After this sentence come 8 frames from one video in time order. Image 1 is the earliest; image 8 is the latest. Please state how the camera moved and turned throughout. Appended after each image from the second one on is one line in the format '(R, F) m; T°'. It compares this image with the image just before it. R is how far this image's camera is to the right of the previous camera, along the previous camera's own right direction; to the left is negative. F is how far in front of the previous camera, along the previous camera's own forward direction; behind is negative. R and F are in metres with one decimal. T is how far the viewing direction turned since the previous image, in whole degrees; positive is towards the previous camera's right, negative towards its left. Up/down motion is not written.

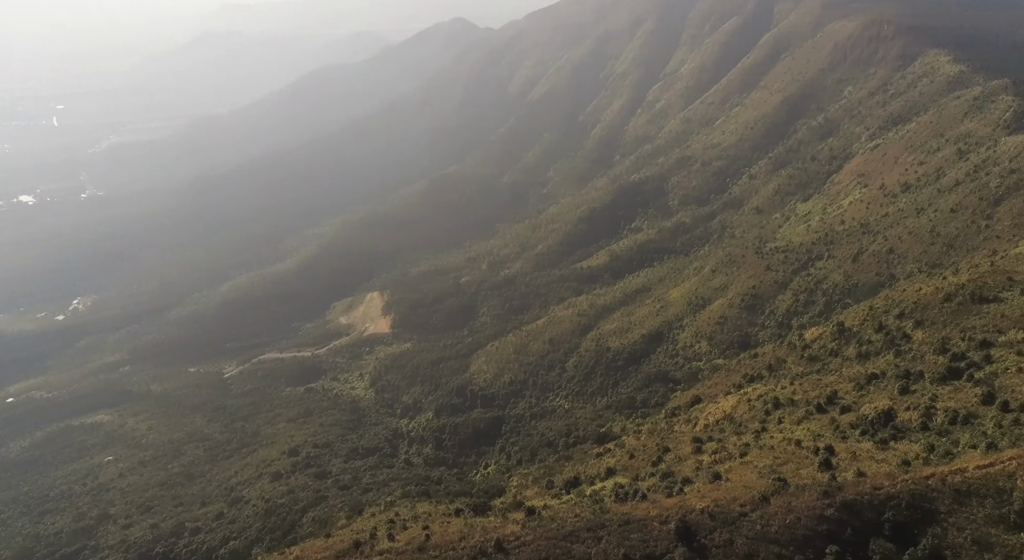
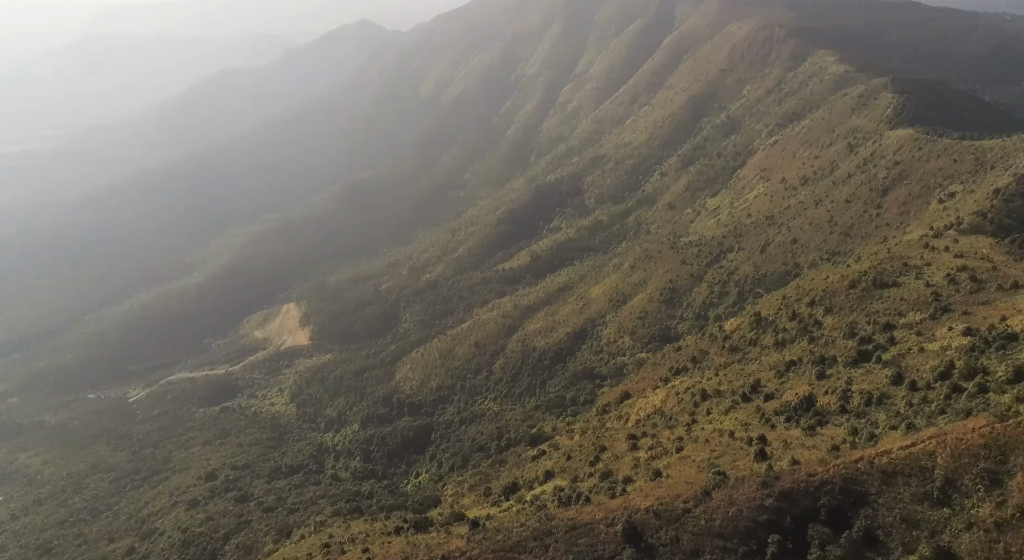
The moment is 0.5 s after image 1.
(-0.2, +0.8) m; +6°
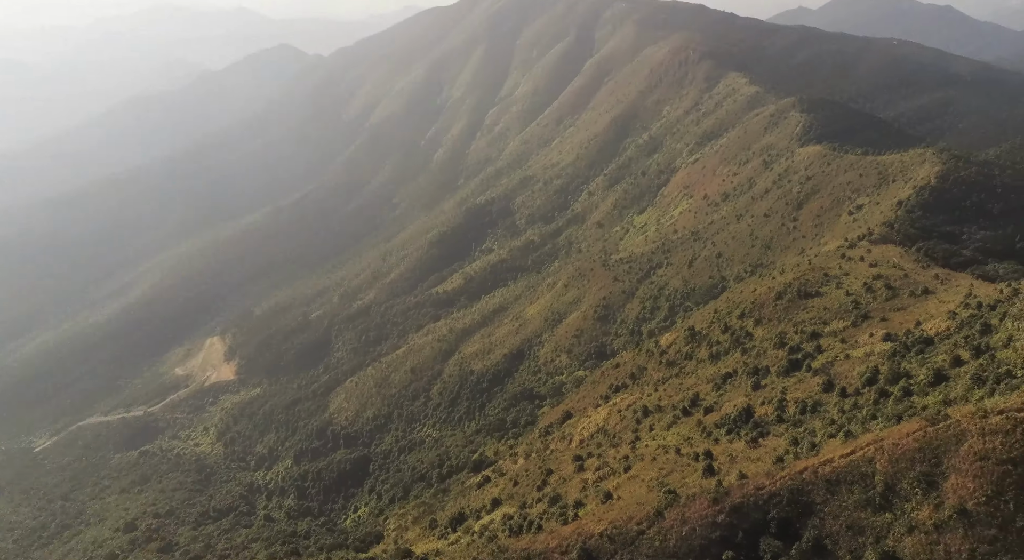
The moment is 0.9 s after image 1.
(-0.2, +0.7) m; +5°
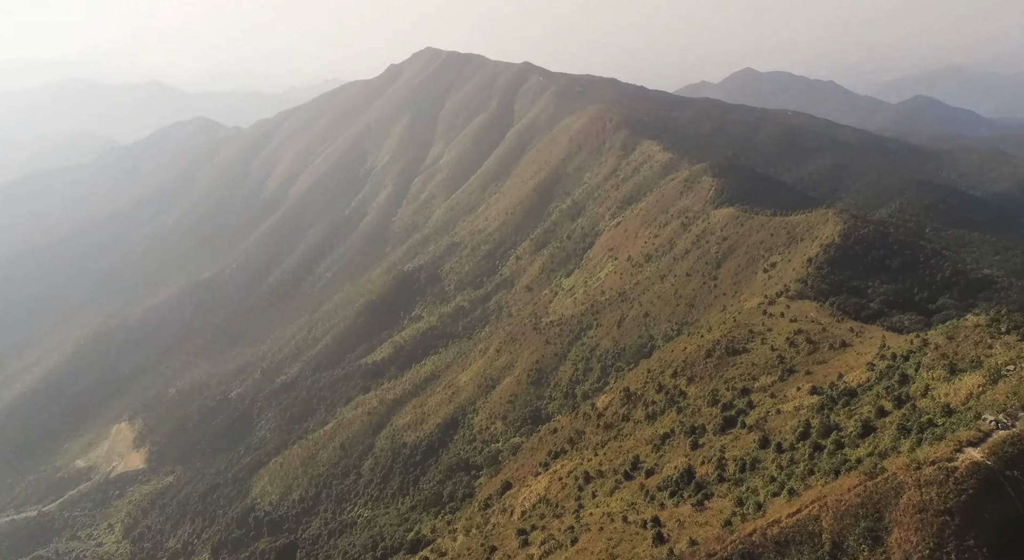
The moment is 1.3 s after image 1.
(-0.1, +1.0) m; +5°
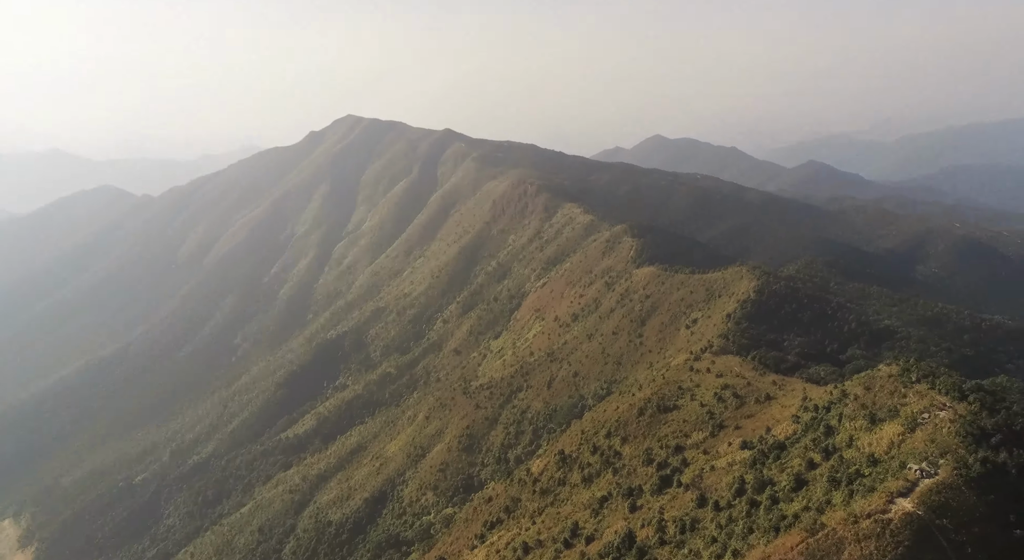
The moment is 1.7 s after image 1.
(-0.1, +1.2) m; +5°
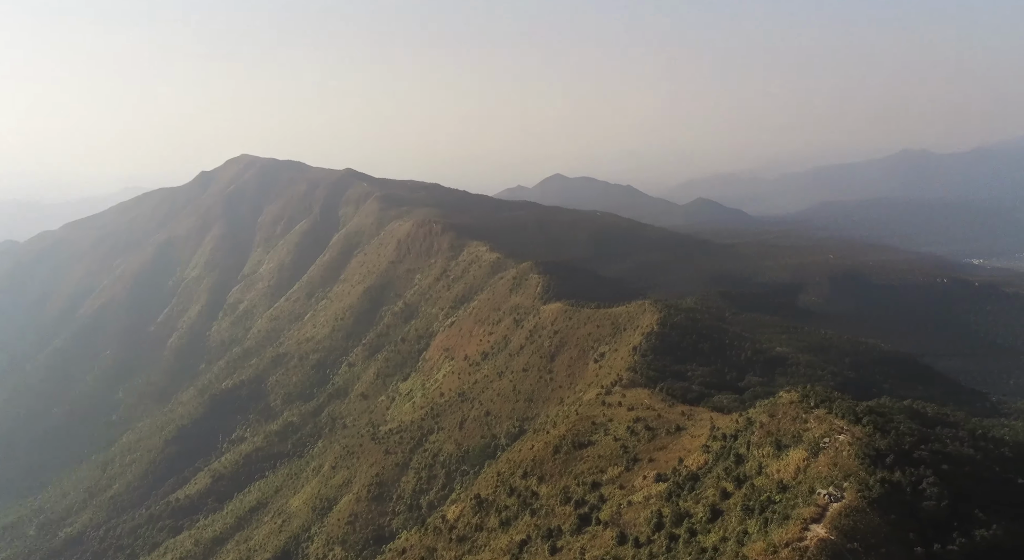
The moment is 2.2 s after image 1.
(0.0, +1.6) m; +6°
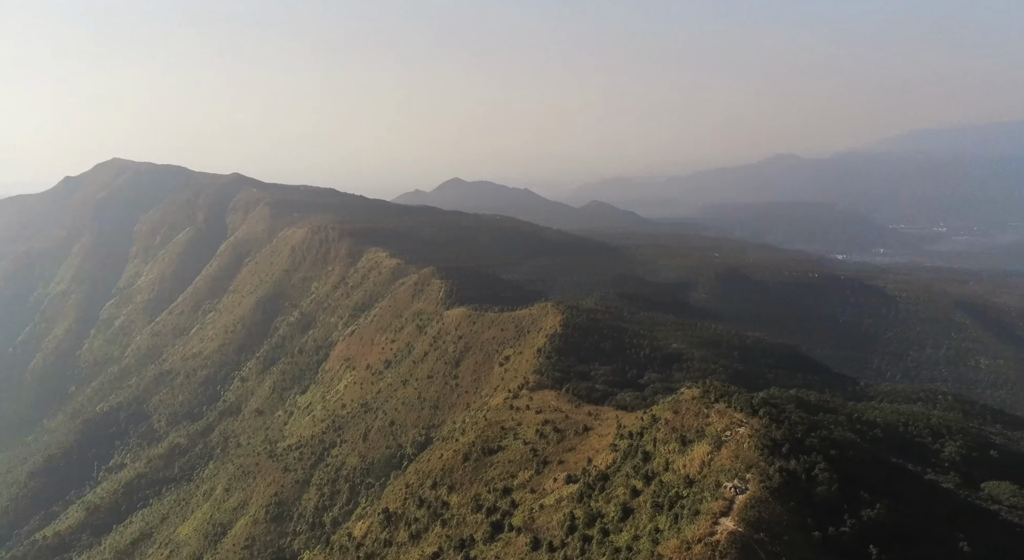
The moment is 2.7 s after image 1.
(0.0, +1.9) m; +7°
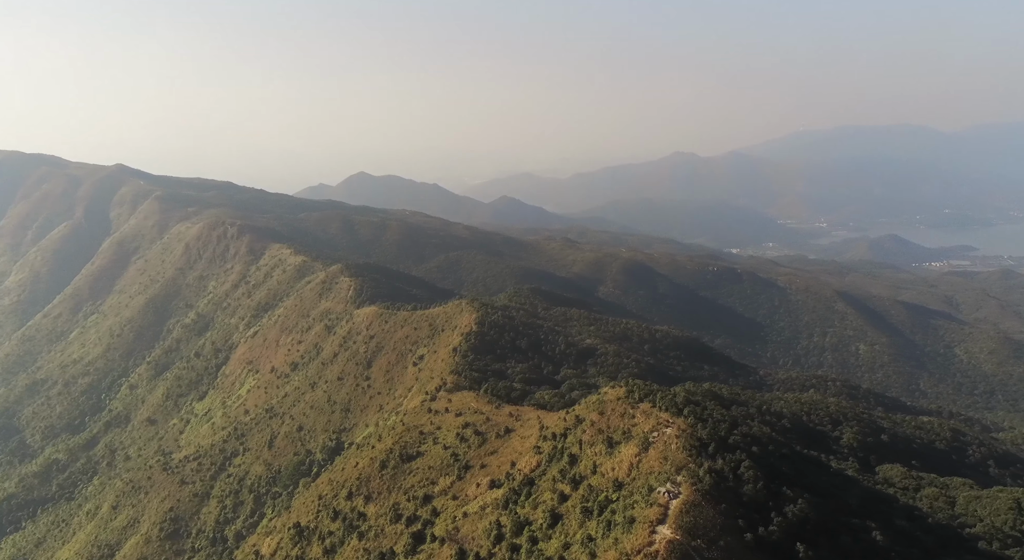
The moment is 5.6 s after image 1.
(-1.1, +4.3) m; +6°
